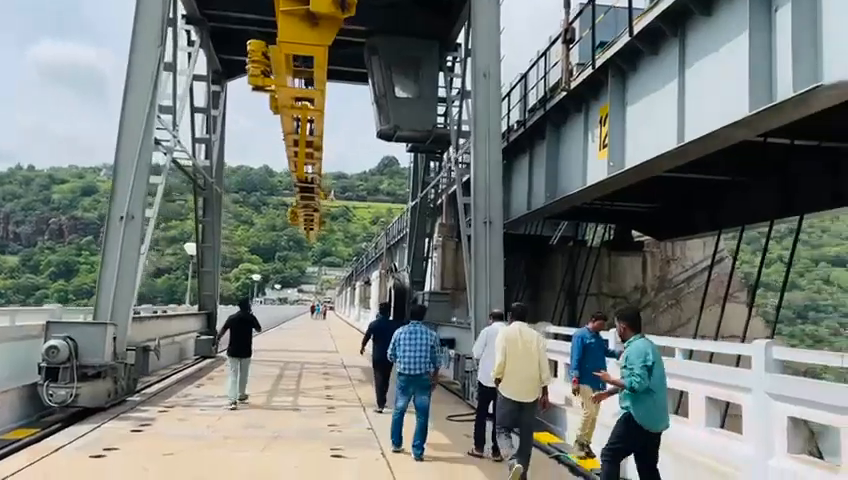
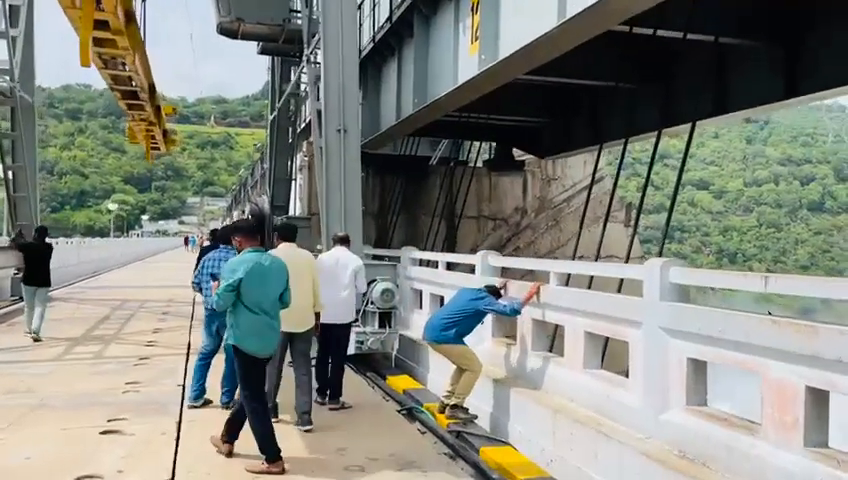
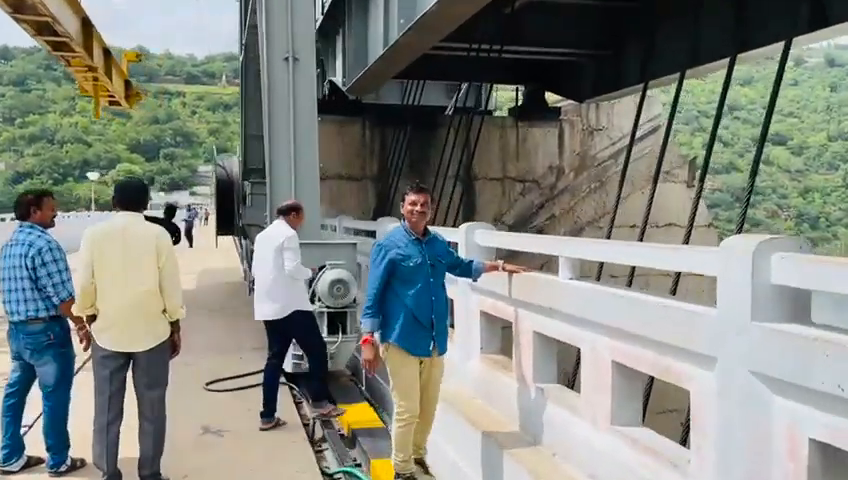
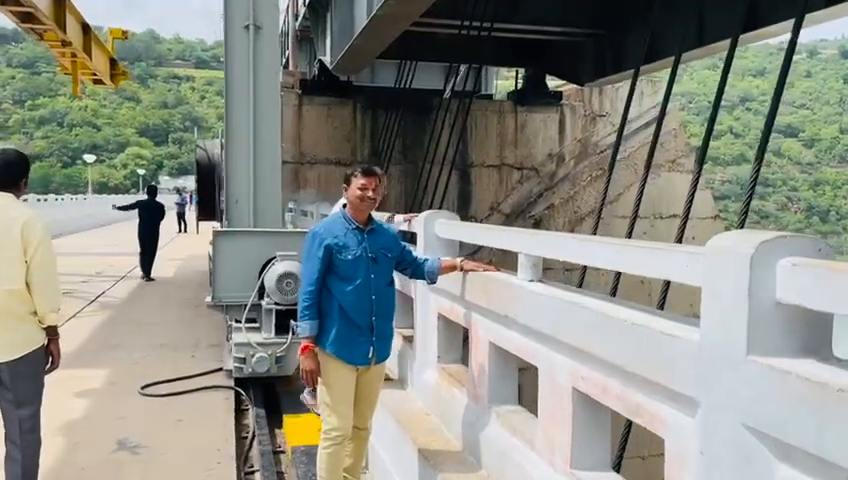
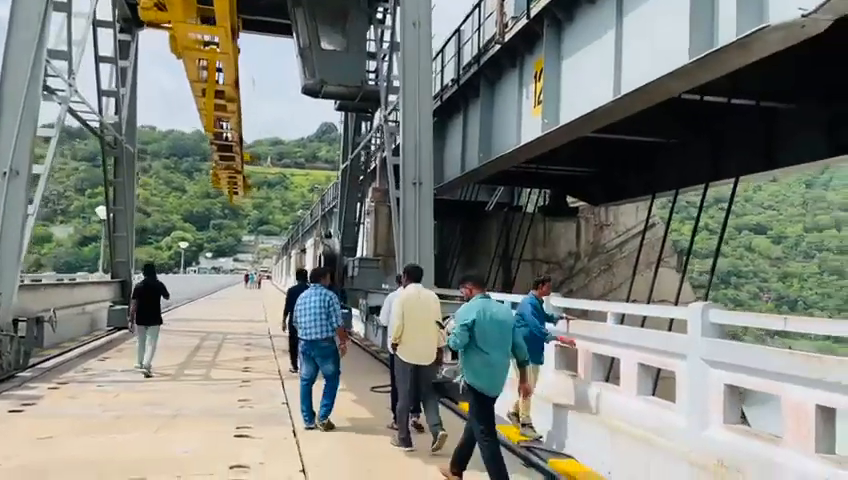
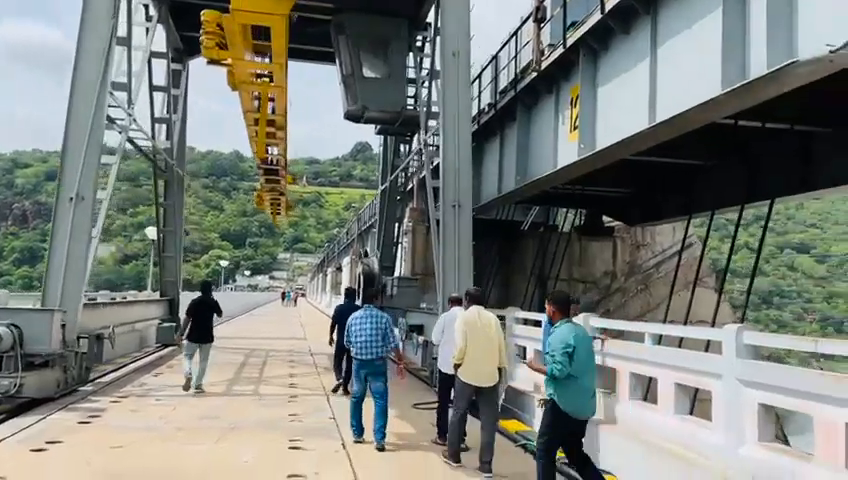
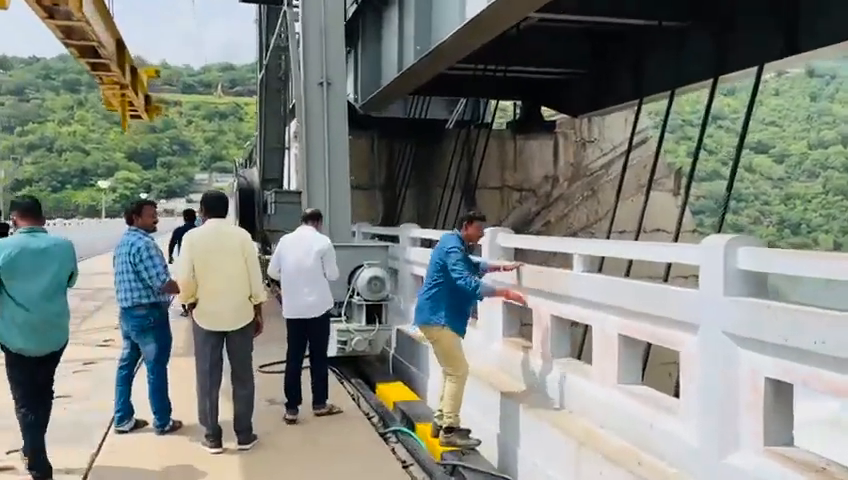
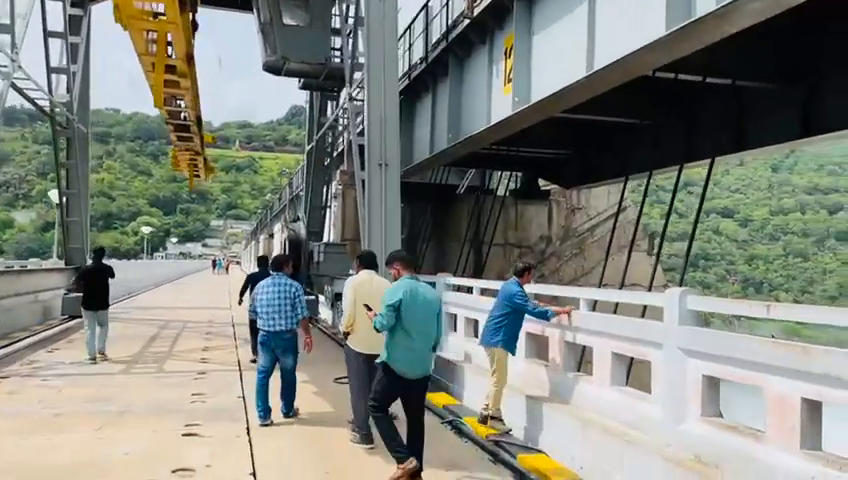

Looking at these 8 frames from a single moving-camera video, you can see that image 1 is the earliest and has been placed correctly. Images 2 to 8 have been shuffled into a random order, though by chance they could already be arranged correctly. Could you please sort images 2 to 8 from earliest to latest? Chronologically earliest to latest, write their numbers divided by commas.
6, 5, 8, 2, 7, 3, 4
